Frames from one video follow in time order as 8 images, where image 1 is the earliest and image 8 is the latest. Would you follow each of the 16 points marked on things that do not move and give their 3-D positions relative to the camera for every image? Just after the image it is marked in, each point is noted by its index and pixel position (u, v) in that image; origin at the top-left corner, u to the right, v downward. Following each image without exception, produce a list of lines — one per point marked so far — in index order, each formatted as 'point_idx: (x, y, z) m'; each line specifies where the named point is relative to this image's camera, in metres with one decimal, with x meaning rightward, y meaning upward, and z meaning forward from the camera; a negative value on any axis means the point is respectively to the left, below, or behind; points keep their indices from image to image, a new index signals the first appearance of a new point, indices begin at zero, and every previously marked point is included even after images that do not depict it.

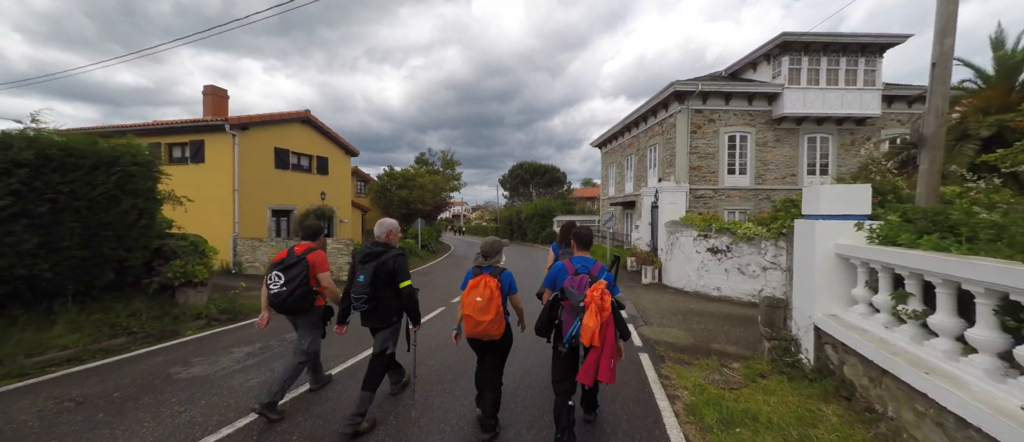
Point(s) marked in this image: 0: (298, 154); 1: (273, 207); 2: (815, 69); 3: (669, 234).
0: (-9.1, +2.9, +15.7) m
1: (-9.2, +0.5, +14.4) m
2: (+12.5, +6.2, +15.5) m
3: (+4.5, -0.4, +10.8) m
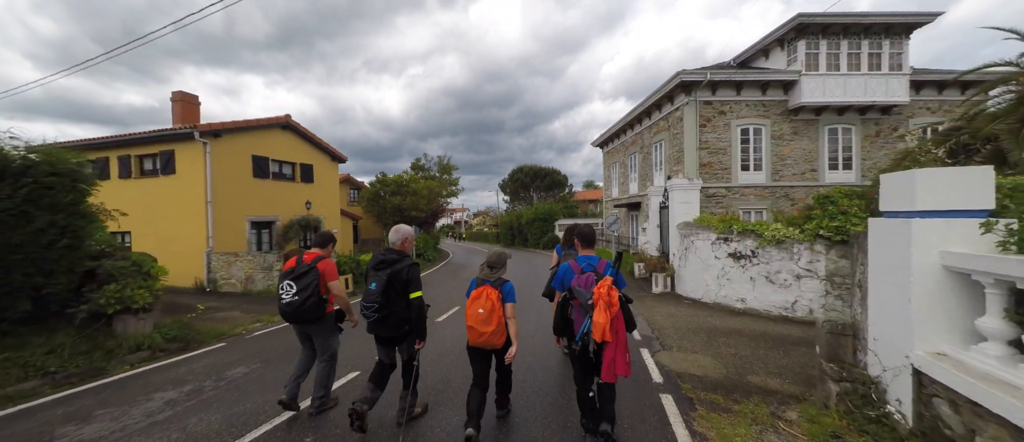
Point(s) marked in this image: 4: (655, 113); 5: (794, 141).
0: (-9.2, +2.5, +14.8) m
1: (-9.3, +0.1, +13.4) m
2: (+12.3, +6.3, +14.3) m
3: (+4.4, -0.4, +9.7) m
4: (+6.8, +5.1, +17.8) m
5: (+11.1, +3.1, +14.8) m
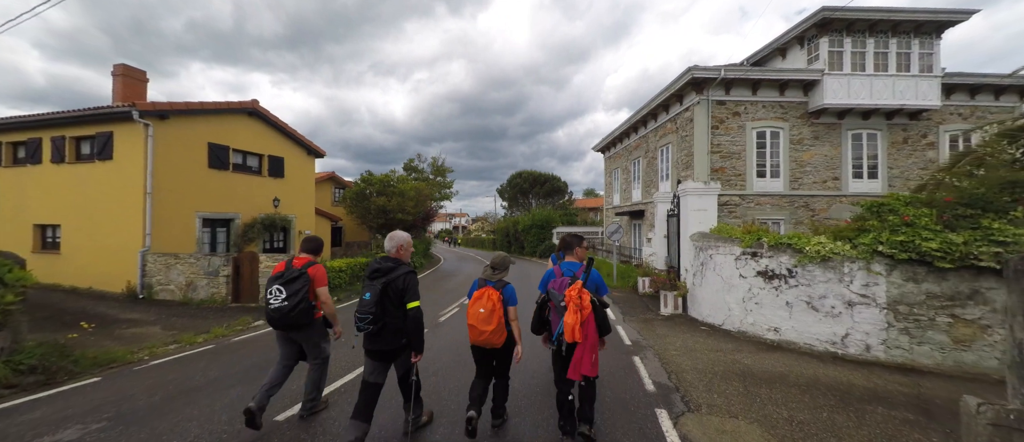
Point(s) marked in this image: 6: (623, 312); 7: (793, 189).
0: (-9.5, +2.5, +13.3) m
1: (-9.7, +0.2, +11.8) m
2: (+12.1, +5.8, +13.0) m
3: (+4.0, -0.6, +8.2) m
4: (+6.5, +4.7, +16.4) m
5: (+10.8, +2.7, +13.4) m
6: (+2.7, -2.2, +9.1) m
7: (+10.0, +1.1, +13.3) m
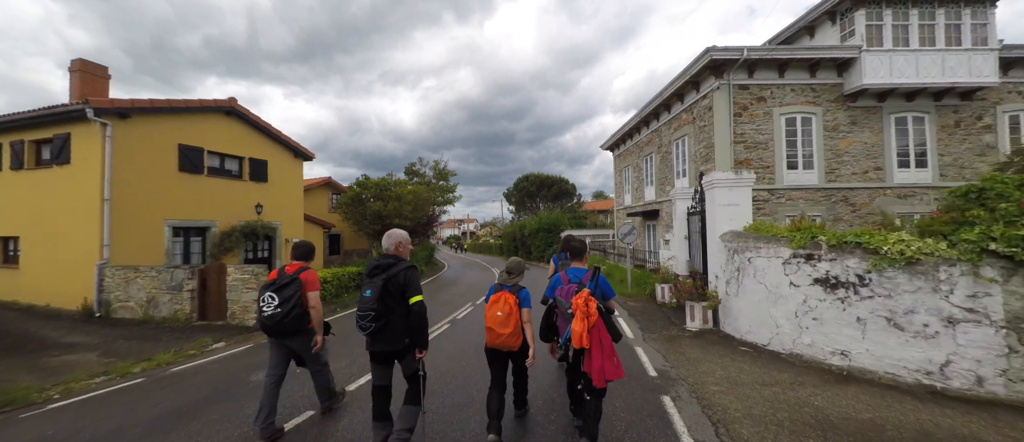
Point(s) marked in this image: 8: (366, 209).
0: (-9.5, +2.2, +12.3) m
1: (-9.7, -0.1, +10.8) m
2: (+12.0, +5.9, +11.5) m
3: (+3.9, -0.6, +6.8) m
4: (+6.6, +4.7, +15.0) m
5: (+10.7, +2.8, +11.9) m
6: (+2.7, -2.2, +7.7) m
7: (+10.0, +1.3, +11.8) m
8: (-7.5, +0.6, +19.2) m
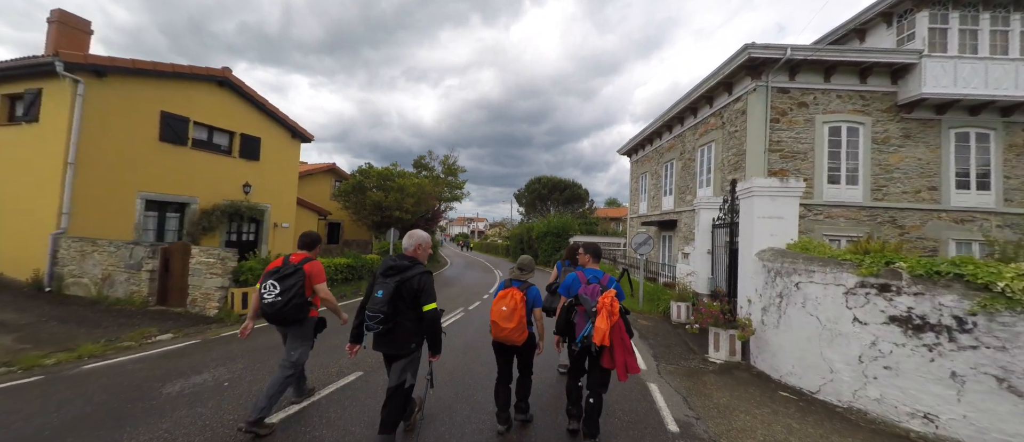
0: (-9.2, +2.7, +11.5) m
1: (-9.6, +0.5, +10.0) m
2: (+12.4, +5.2, +10.2) m
3: (+3.9, -0.8, +5.6) m
4: (+7.0, +4.2, +13.8) m
5: (+11.0, +2.1, +10.5) m
6: (+2.5, -2.3, +6.6) m
7: (+10.1, +0.6, +10.5) m
8: (-7.2, +0.9, +18.3) m
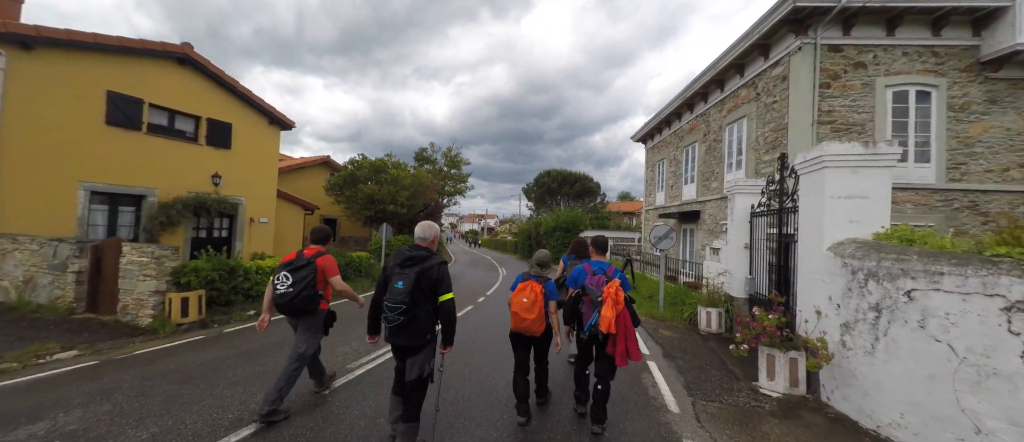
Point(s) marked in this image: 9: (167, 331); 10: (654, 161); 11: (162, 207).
0: (-9.3, +2.9, +10.2) m
1: (-9.7, +0.6, +8.7) m
2: (+12.2, +5.5, +8.1) m
3: (+3.6, -0.6, +3.9) m
4: (+7.0, +4.5, +12.0) m
5: (+10.9, +2.4, +8.6) m
6: (+2.3, -2.1, +4.9) m
7: (+10.0, +0.9, +8.6) m
8: (-7.0, +1.2, +17.0) m
9: (-5.9, -1.9, +6.3) m
10: (+7.4, +3.1, +19.5) m
11: (-9.4, +0.3, +10.0) m
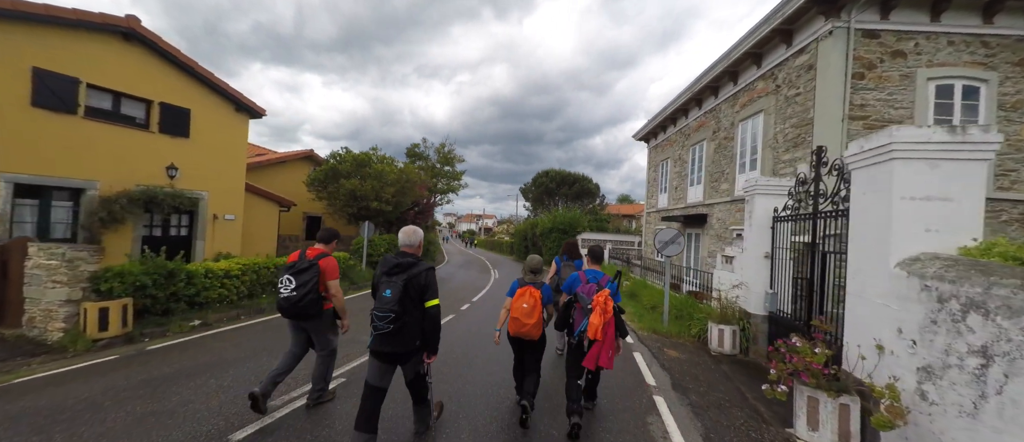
0: (-9.5, +3.2, +9.1) m
1: (-9.9, +0.9, +7.7) m
2: (+12.1, +5.2, +7.1) m
3: (+3.4, -0.7, +2.9) m
4: (+6.9, +4.4, +10.9) m
5: (+10.7, +2.2, +7.6) m
6: (+2.0, -2.2, +3.9) m
7: (+9.8, +0.7, +7.6) m
8: (-7.2, +1.4, +15.9) m
9: (-6.1, -1.8, +5.3) m
10: (+7.2, +2.9, +18.5) m
11: (-9.6, +0.5, +8.9) m
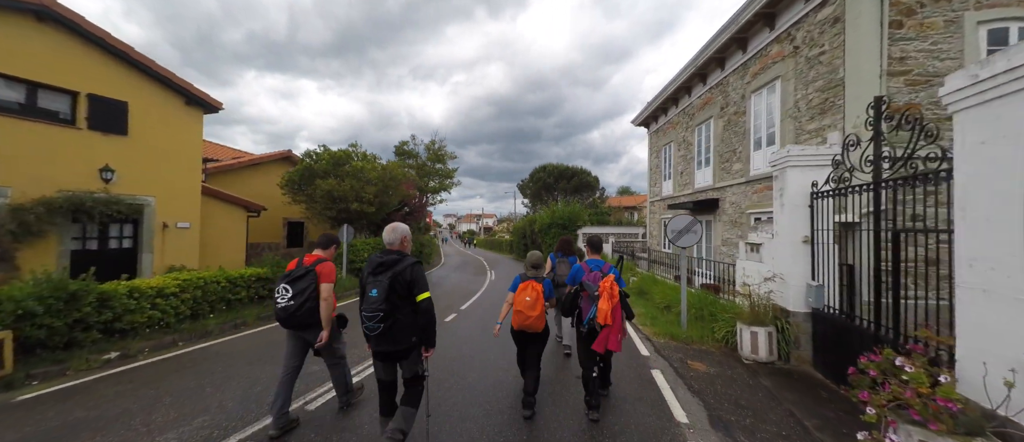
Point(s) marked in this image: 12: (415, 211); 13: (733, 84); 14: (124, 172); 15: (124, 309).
0: (-9.9, +2.8, +7.9) m
1: (-10.2, +0.5, +6.5) m
2: (+11.6, +5.9, +5.9) m
3: (+3.1, -0.4, +1.7) m
4: (+6.4, +4.8, +9.7) m
5: (+10.3, +2.8, +6.4) m
6: (+1.9, -2.0, +2.7) m
7: (+9.5, +1.3, +6.4) m
8: (-7.6, +1.2, +14.7) m
9: (-6.3, -2.0, +4.1) m
10: (+6.8, +3.4, +17.3) m
11: (-9.9, +0.2, +7.7) m
12: (-5.0, +0.5, +19.3) m
13: (+6.5, +4.0, +11.0) m
14: (-9.4, +1.2, +9.4) m
15: (-6.2, -1.4, +6.1) m
